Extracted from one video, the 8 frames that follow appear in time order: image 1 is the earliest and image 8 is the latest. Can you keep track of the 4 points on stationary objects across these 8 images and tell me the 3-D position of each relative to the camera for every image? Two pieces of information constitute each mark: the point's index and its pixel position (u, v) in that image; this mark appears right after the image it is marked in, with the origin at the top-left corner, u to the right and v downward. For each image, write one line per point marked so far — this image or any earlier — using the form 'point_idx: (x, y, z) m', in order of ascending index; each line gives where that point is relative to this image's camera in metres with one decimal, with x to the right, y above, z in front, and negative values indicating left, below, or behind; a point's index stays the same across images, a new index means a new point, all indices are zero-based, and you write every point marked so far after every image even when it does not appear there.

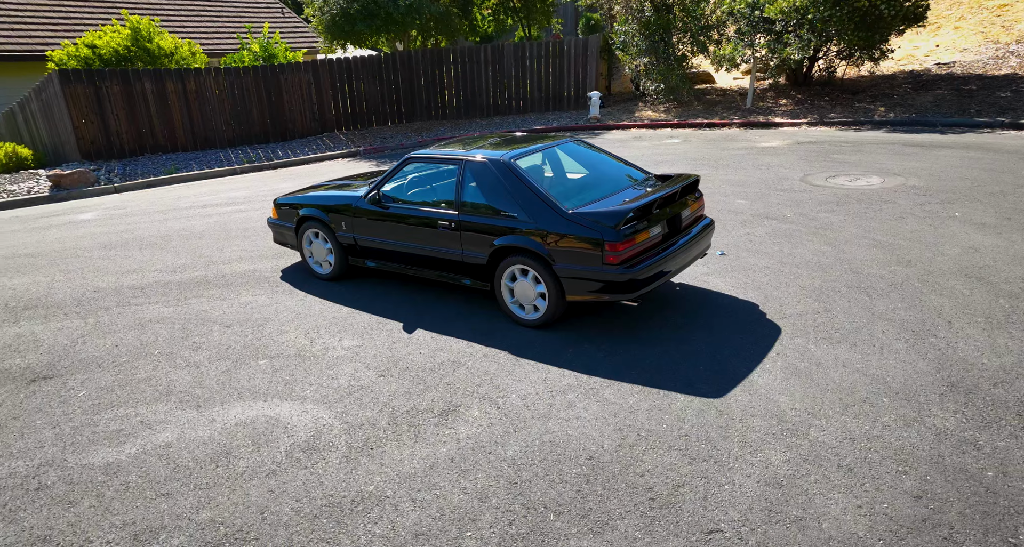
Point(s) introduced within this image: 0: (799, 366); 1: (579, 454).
0: (+1.8, -0.6, +3.7) m
1: (+0.4, -0.9, +3.0) m
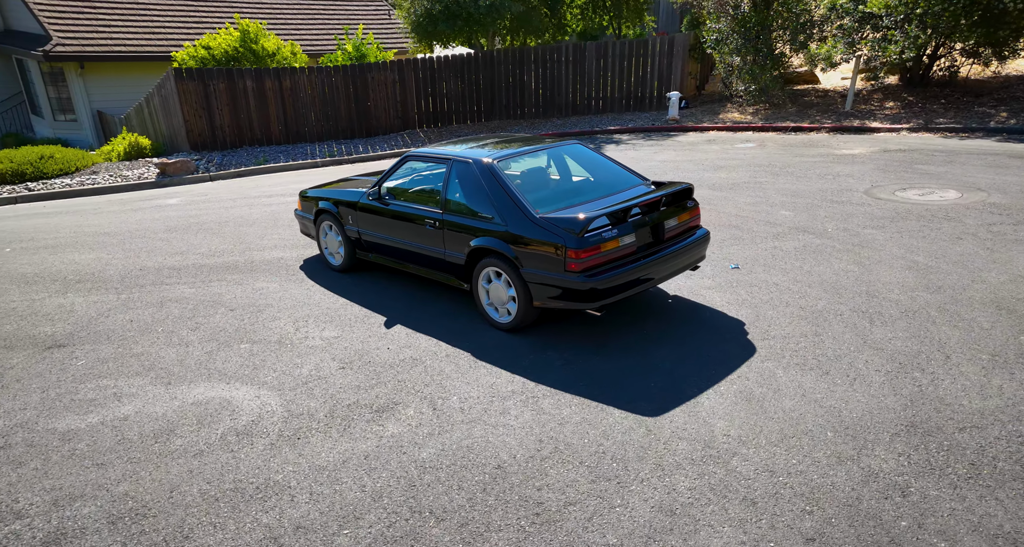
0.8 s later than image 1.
0: (+1.4, -0.7, +3.4) m
1: (-0.1, -0.9, +2.9) m
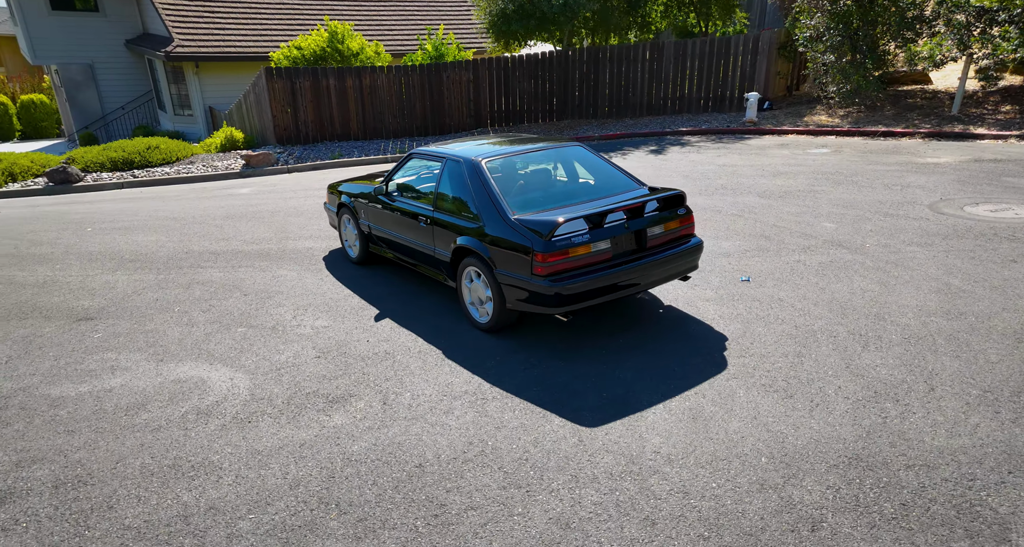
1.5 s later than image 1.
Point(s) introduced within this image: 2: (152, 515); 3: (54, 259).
0: (+1.0, -0.7, +3.2) m
1: (-0.5, -0.9, +2.9) m
2: (-1.6, -1.1, +2.6) m
3: (-7.3, +0.3, +9.8) m
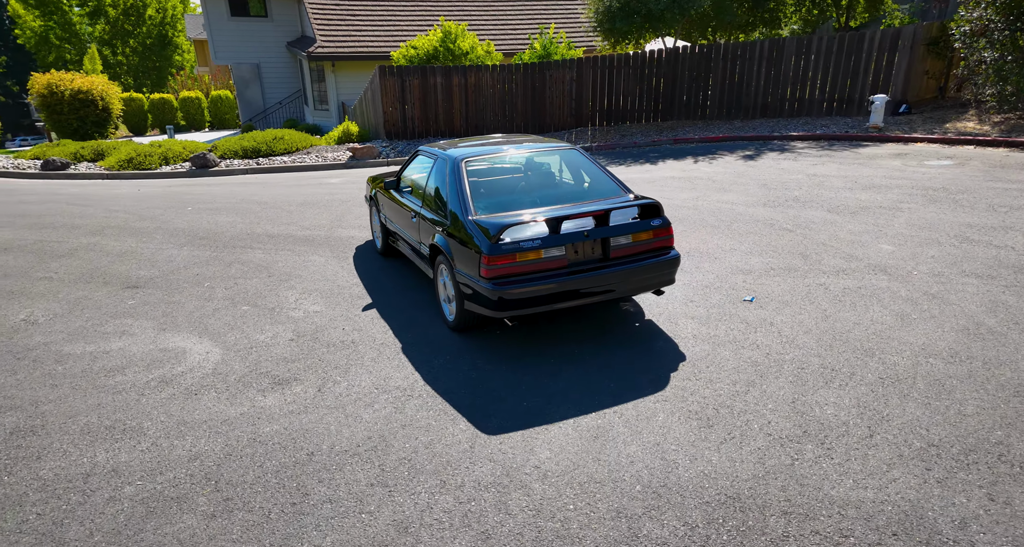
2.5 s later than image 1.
0: (+0.5, -0.8, +3.1) m
1: (-1.0, -0.9, +3.0) m
2: (-2.2, -1.0, +2.9) m
3: (-6.6, +0.8, +10.9) m
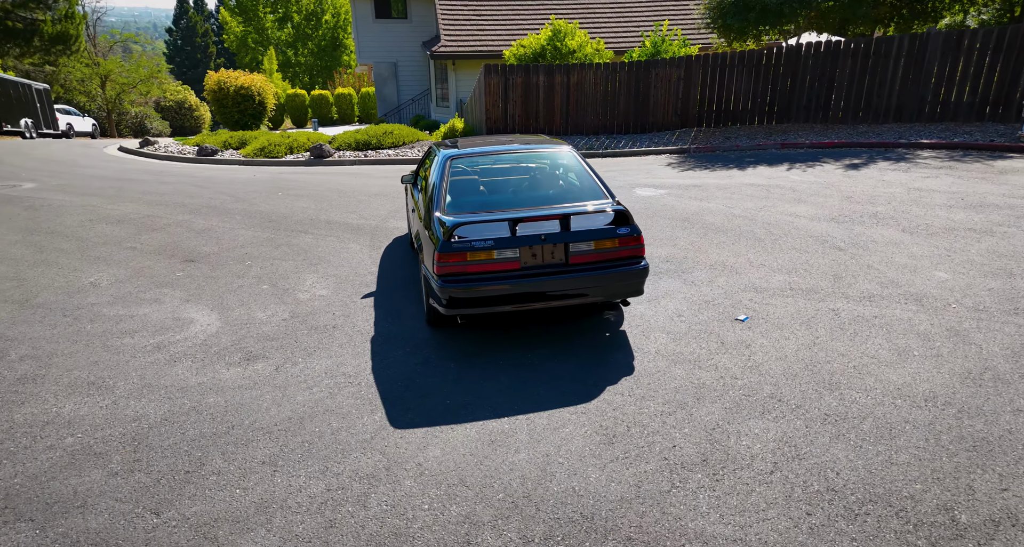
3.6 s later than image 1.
0: (0.0, -0.8, +3.1) m
1: (-1.5, -0.8, +3.3) m
2: (-2.7, -0.8, +3.4) m
3: (-5.5, +1.2, +12.0) m
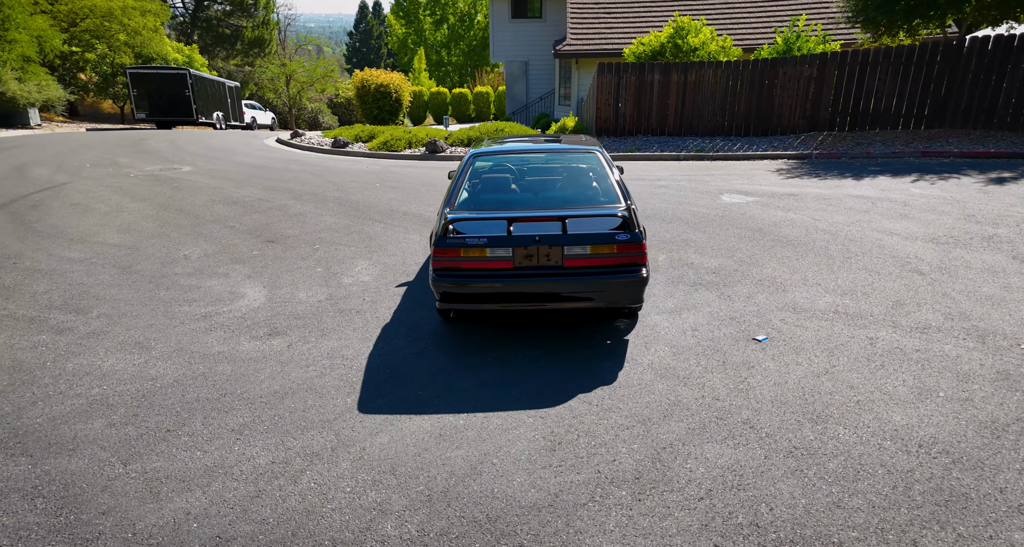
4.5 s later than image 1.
0: (-0.3, -0.8, +3.2) m
1: (-1.7, -0.7, +3.7) m
2: (-2.9, -0.6, +4.0) m
3: (-3.9, +1.6, +12.9) m
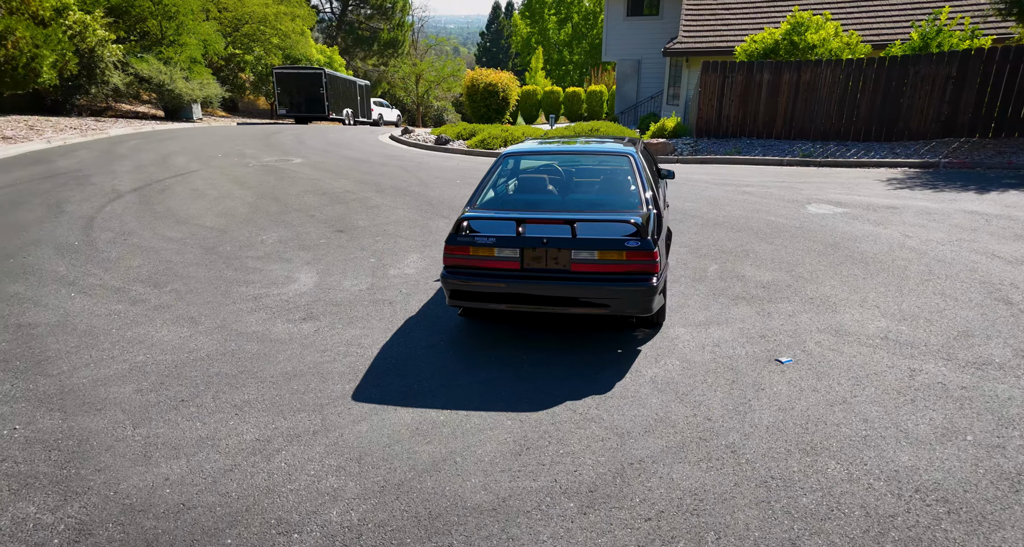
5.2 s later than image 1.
0: (-0.4, -0.8, +3.3) m
1: (-1.8, -0.6, +4.0) m
2: (-2.8, -0.5, +4.5) m
3: (-2.2, +1.8, +13.5) m
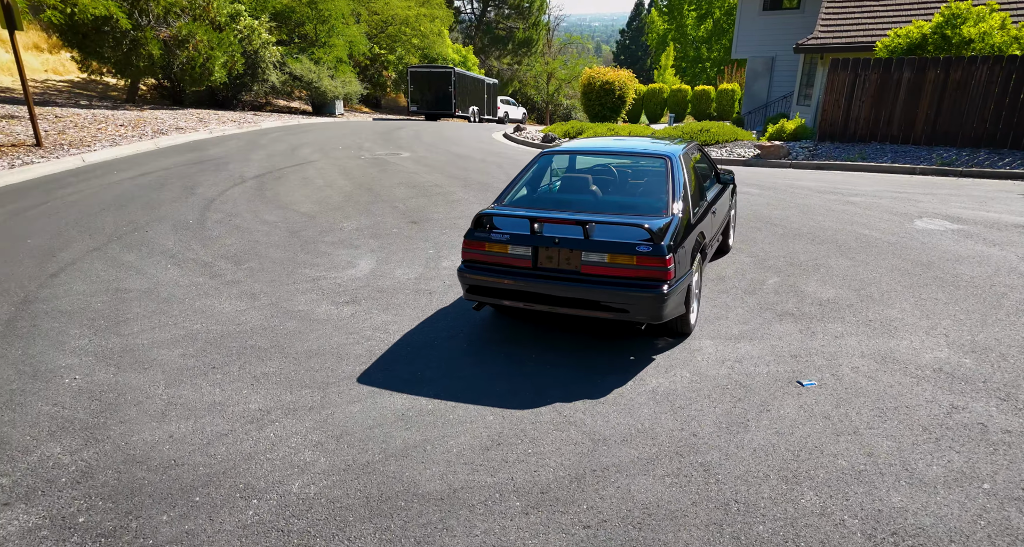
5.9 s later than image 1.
0: (-0.5, -0.8, +3.5) m
1: (-1.7, -0.5, +4.4) m
2: (-2.6, -0.3, +5.1) m
3: (-0.3, +2.0, +13.8) m
